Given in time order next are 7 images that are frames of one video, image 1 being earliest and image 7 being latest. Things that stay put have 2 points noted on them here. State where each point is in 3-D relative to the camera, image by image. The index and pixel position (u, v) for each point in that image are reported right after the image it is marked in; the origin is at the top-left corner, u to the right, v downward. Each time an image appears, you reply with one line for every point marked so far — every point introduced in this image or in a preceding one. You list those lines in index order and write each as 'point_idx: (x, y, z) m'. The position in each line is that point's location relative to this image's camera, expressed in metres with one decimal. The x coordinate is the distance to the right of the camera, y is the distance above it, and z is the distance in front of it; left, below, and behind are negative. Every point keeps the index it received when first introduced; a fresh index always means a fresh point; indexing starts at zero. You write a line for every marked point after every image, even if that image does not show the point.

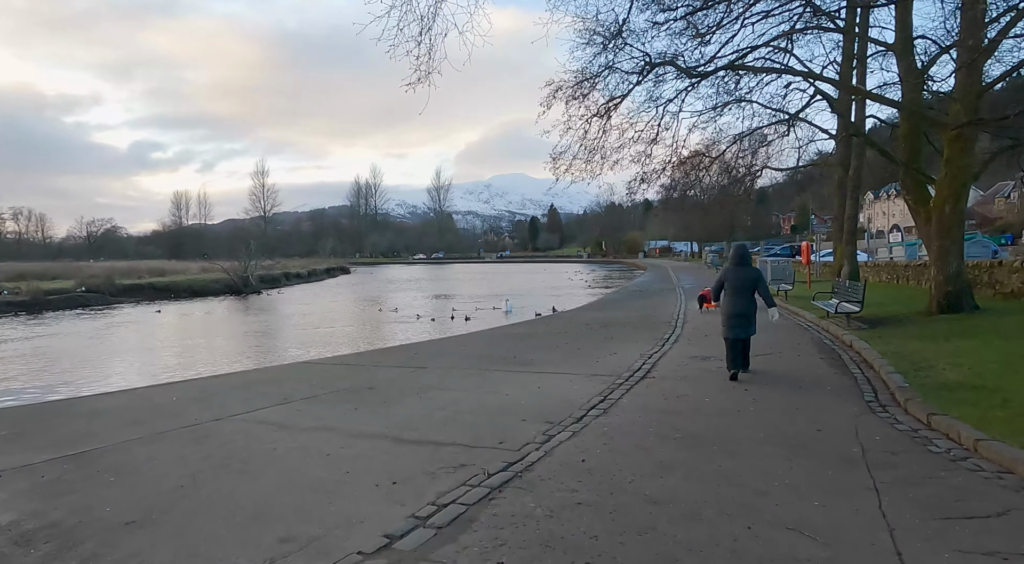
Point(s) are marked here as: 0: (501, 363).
0: (-0.2, -1.3, +10.3) m
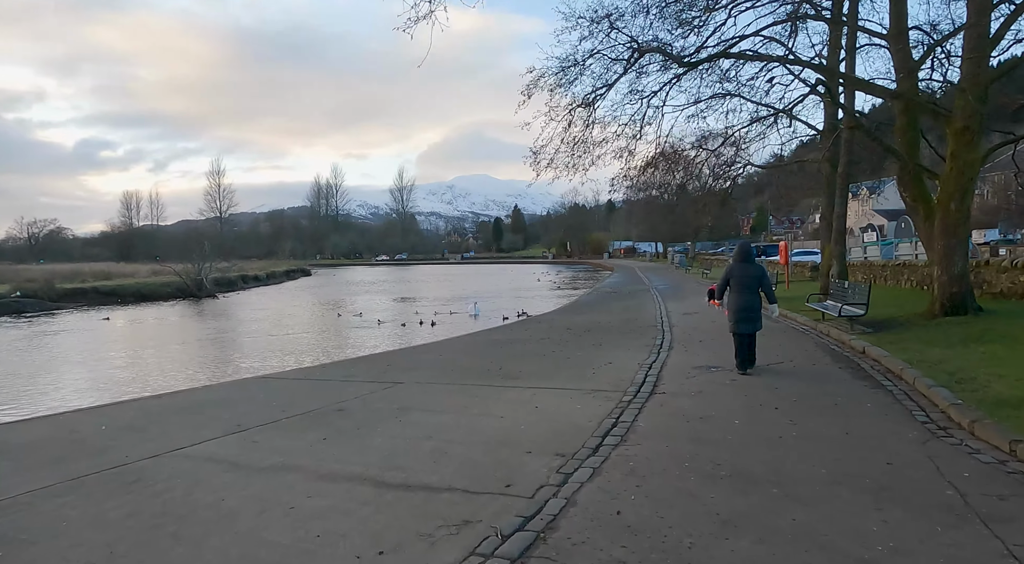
0: (-0.4, -1.3, +9.2) m
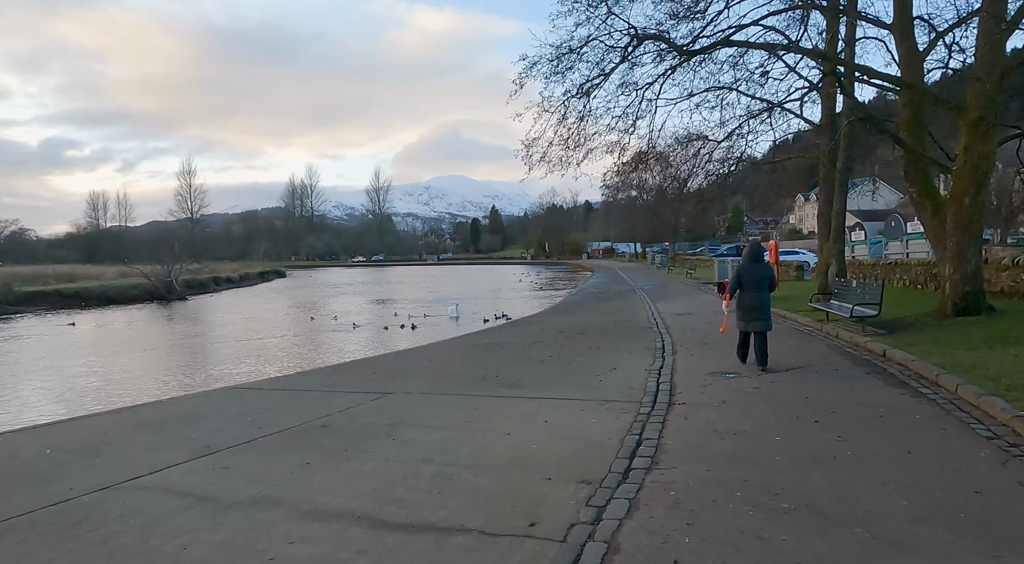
0: (-0.4, -1.3, +8.4) m
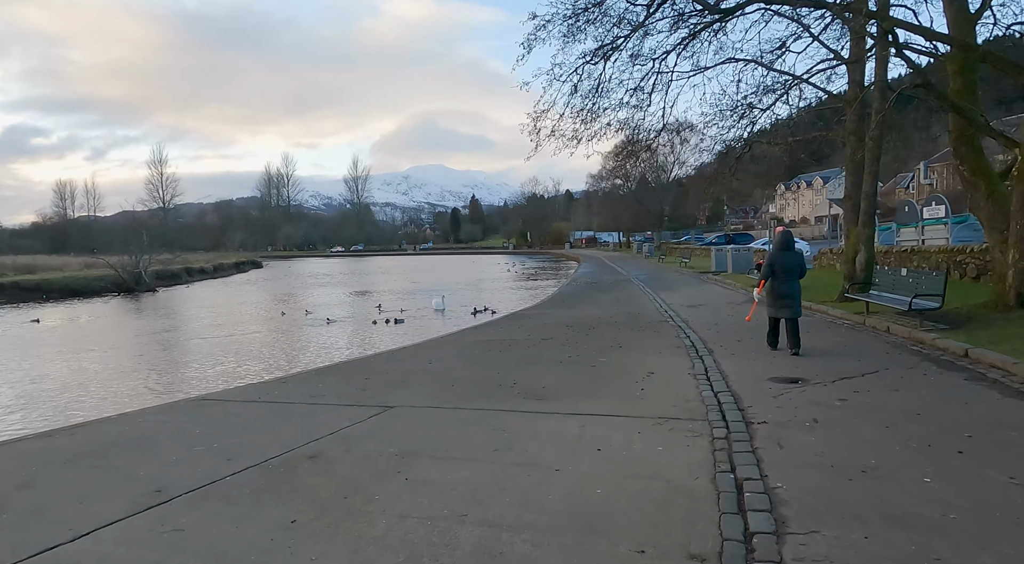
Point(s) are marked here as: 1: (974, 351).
0: (-0.1, -1.2, +7.0) m
1: (+5.3, -0.8, +7.6) m
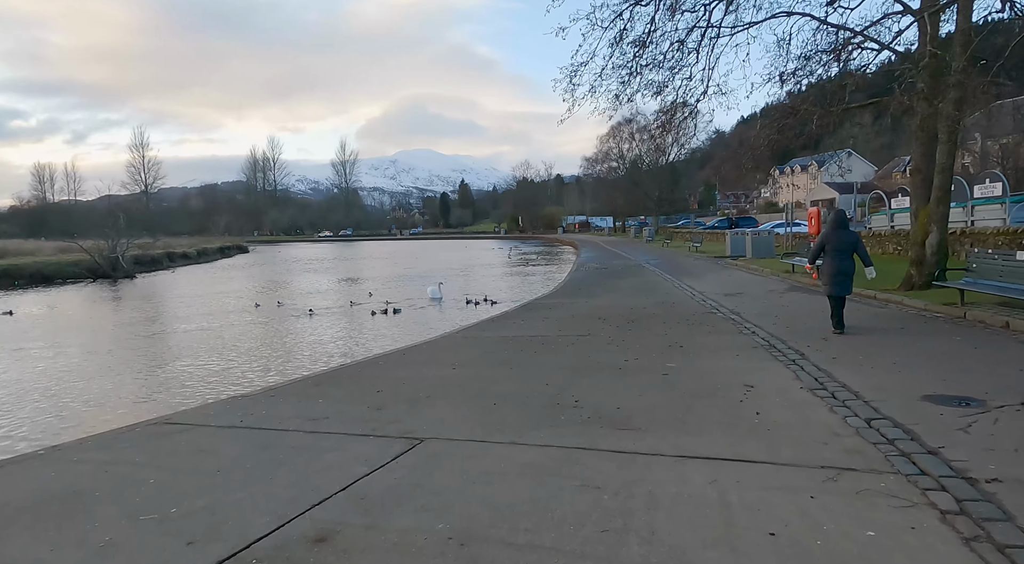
0: (+0.5, -1.1, +5.2) m
1: (+5.8, -0.7, +5.8) m
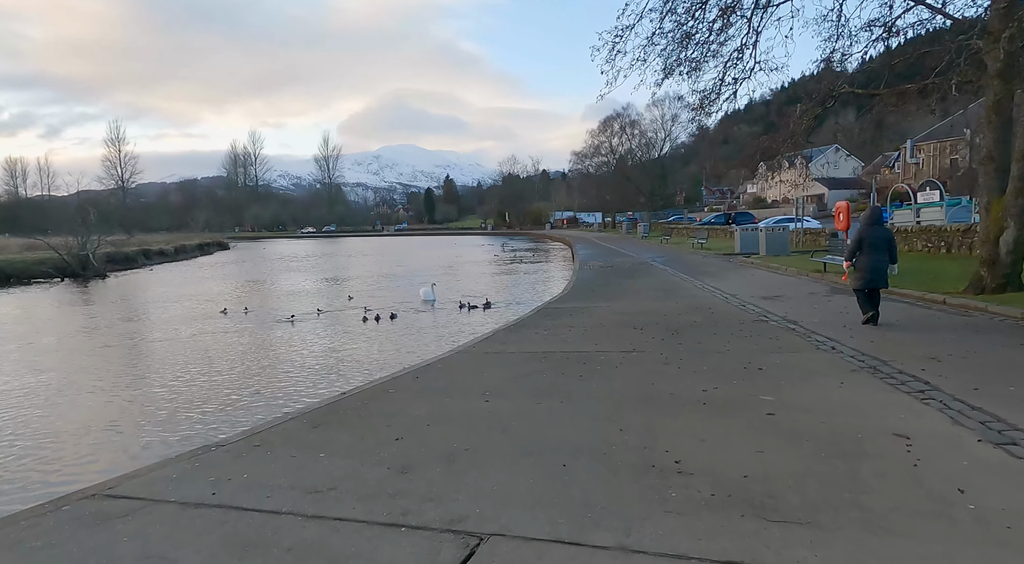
0: (+1.0, -1.2, +3.6) m
1: (+6.3, -0.8, +4.3) m
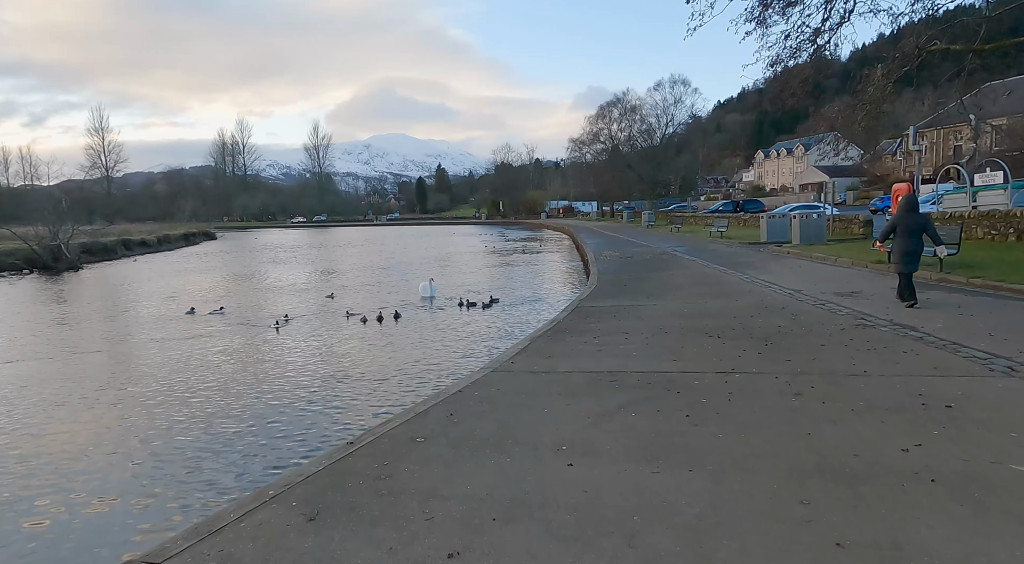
0: (+1.7, -1.3, +1.4) m
1: (+7.0, -0.8, +2.2) m
